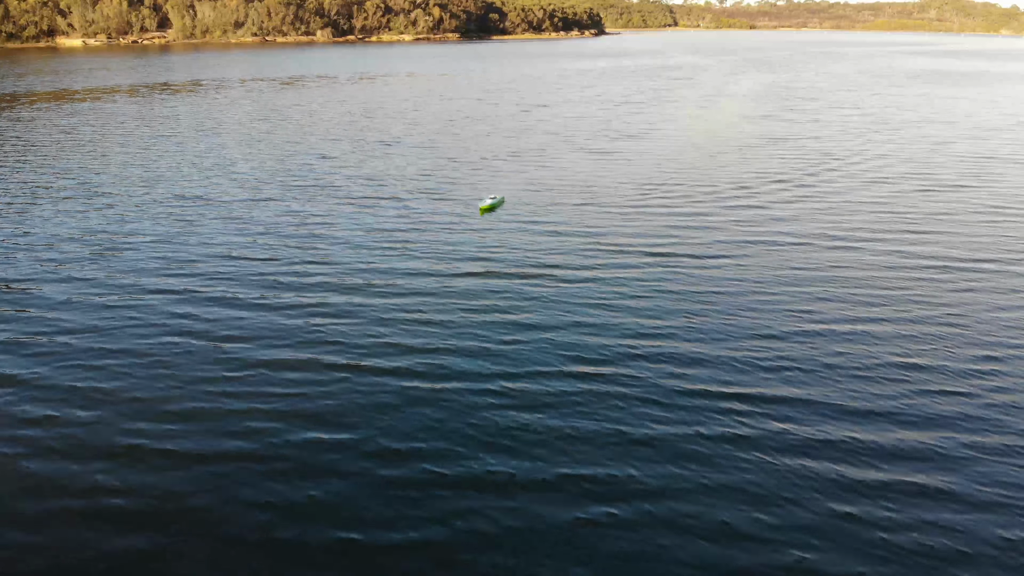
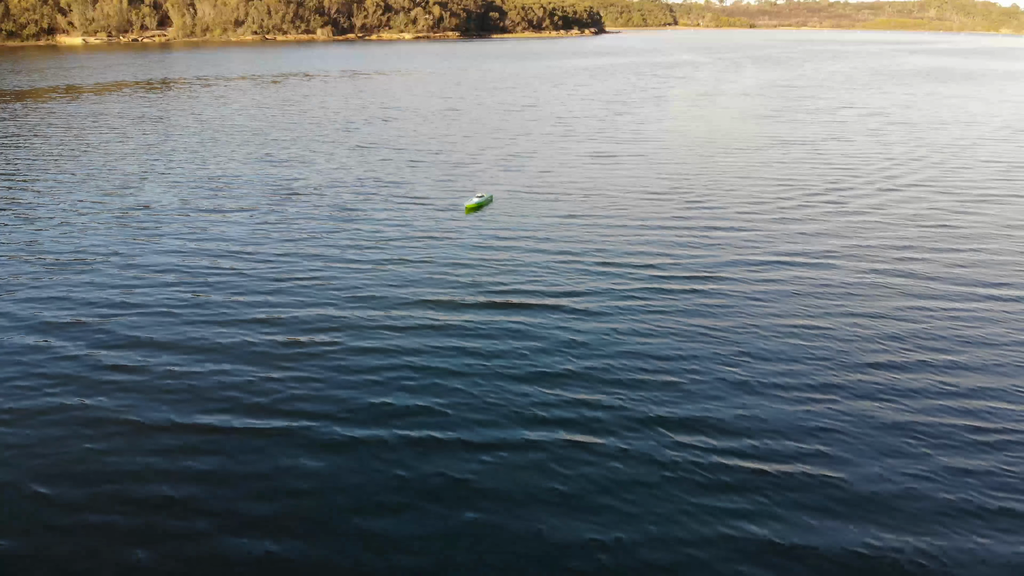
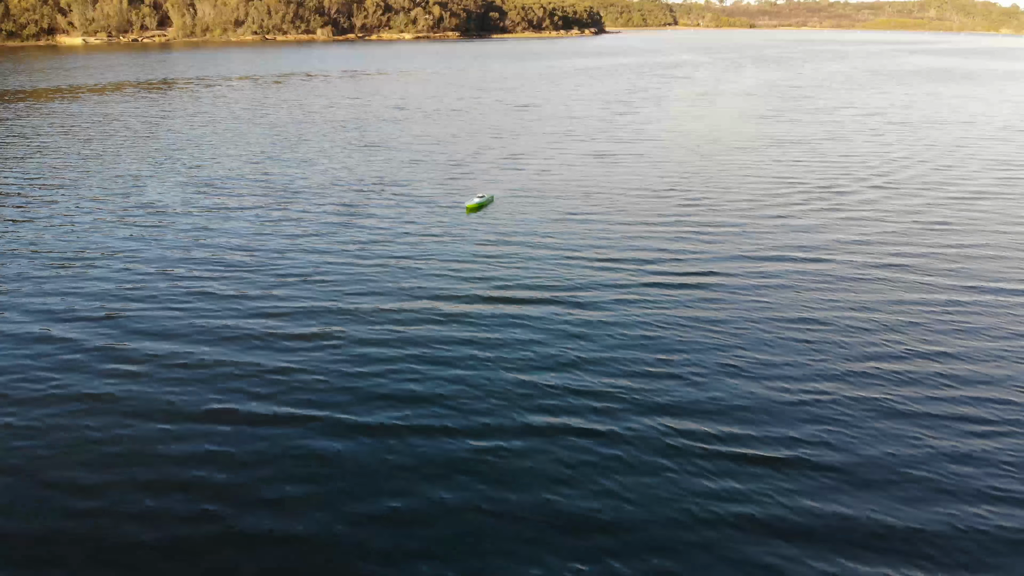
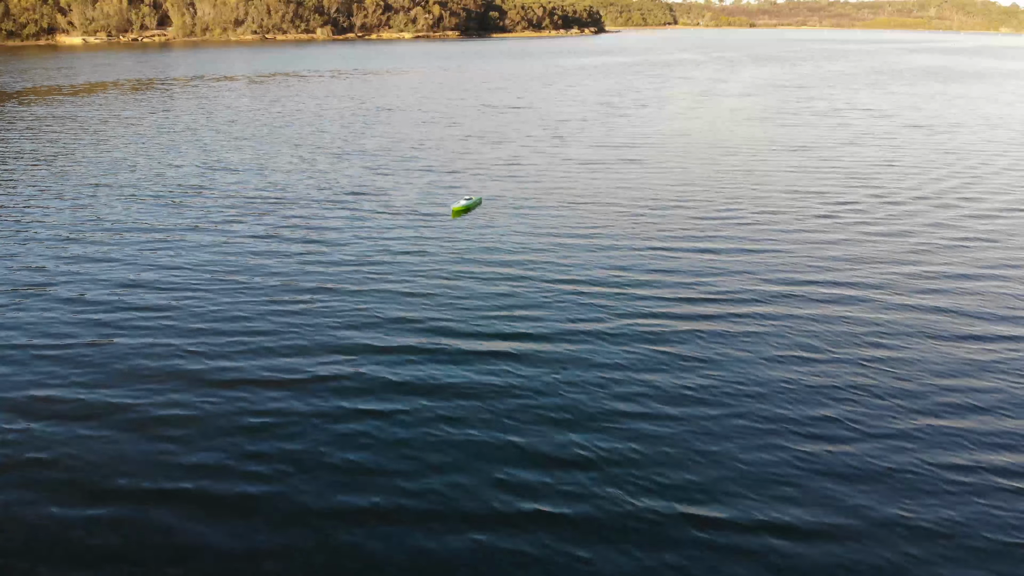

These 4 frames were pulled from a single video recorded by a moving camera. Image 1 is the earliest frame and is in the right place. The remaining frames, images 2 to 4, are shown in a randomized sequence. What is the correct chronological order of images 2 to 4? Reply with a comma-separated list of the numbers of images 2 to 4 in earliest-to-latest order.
3, 2, 4
